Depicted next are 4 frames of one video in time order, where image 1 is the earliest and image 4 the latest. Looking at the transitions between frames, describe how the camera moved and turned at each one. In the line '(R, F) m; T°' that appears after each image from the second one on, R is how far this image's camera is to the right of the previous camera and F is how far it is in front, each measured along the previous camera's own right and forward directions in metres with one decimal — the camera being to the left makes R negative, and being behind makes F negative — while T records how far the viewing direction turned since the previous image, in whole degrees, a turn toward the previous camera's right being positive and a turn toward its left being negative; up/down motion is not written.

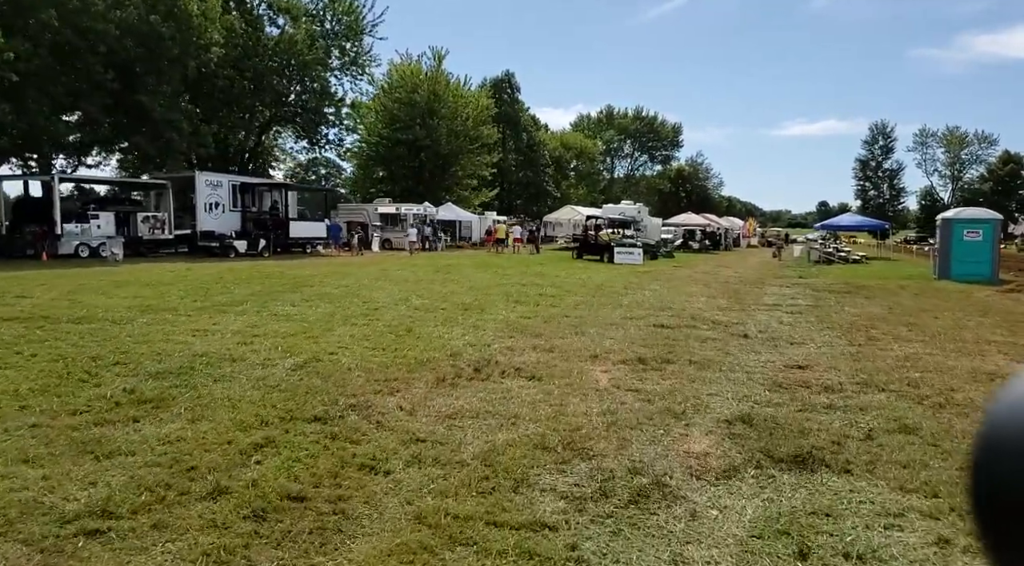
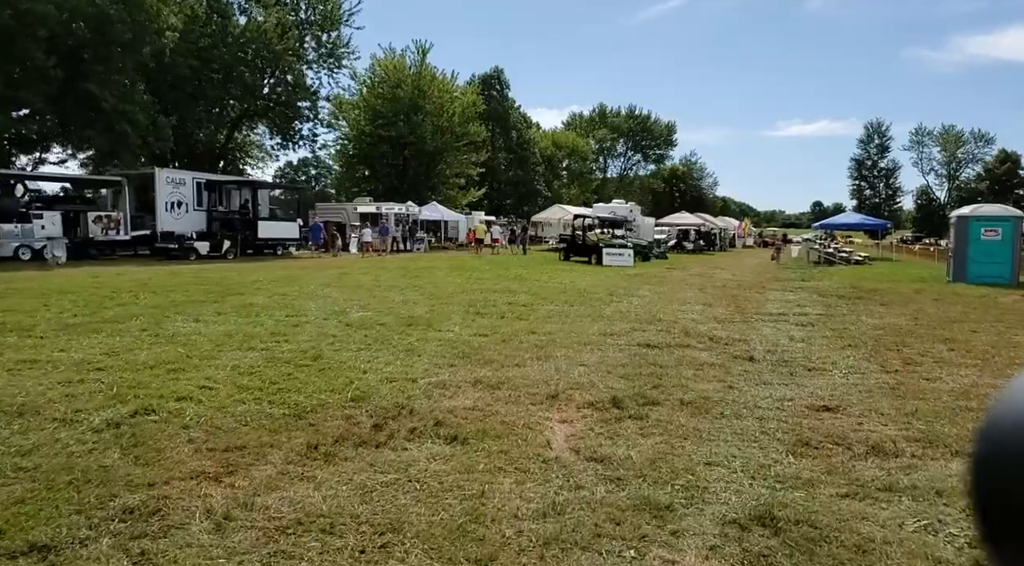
(+0.5, +2.0) m; 0°
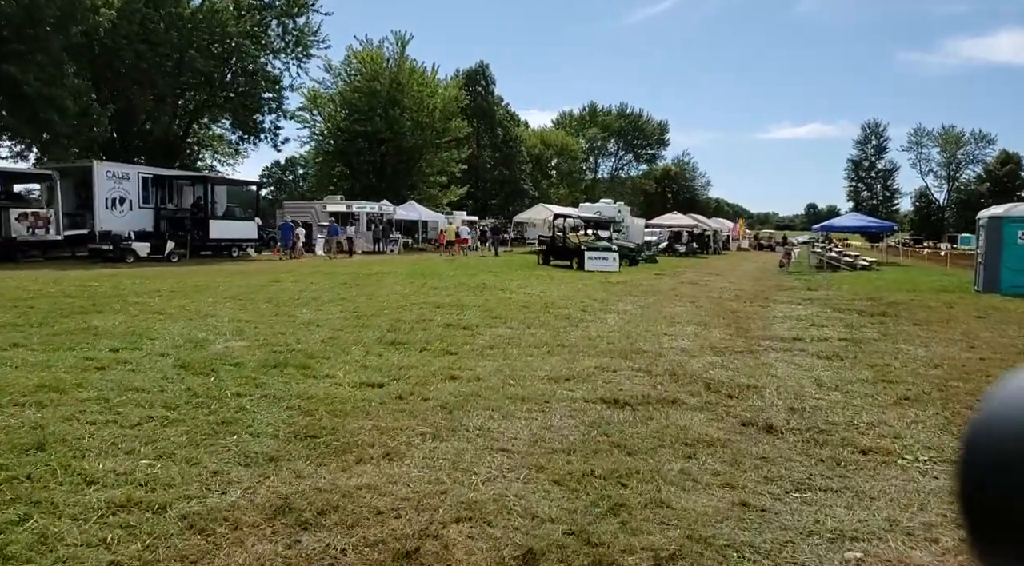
(+0.7, +2.8) m; +1°
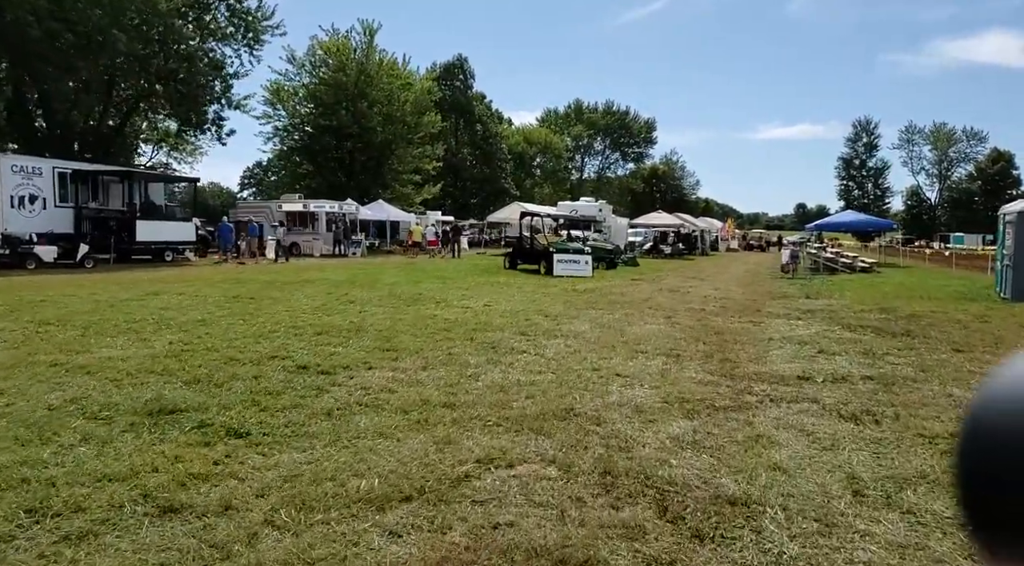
(+0.9, +3.0) m; +1°
